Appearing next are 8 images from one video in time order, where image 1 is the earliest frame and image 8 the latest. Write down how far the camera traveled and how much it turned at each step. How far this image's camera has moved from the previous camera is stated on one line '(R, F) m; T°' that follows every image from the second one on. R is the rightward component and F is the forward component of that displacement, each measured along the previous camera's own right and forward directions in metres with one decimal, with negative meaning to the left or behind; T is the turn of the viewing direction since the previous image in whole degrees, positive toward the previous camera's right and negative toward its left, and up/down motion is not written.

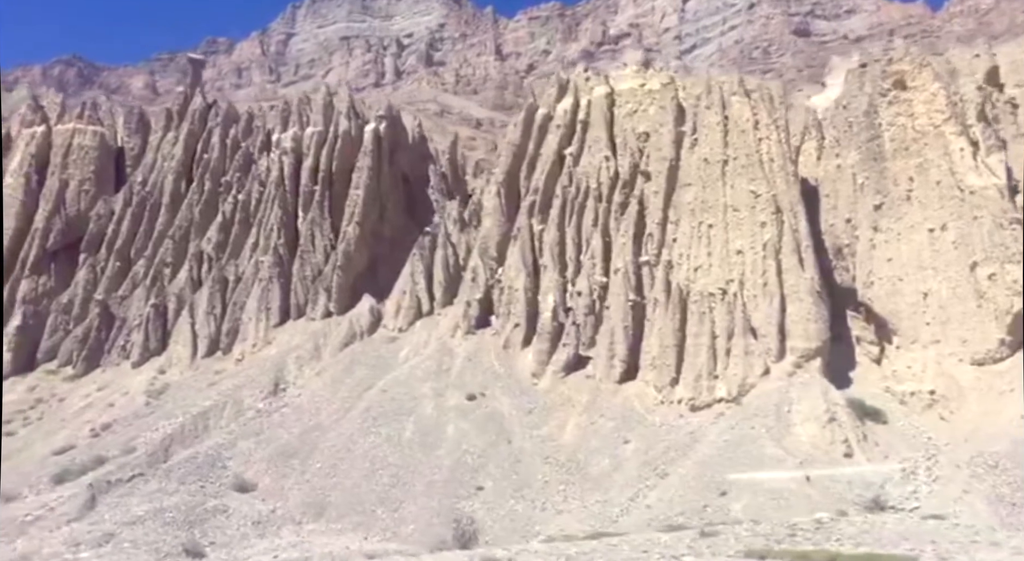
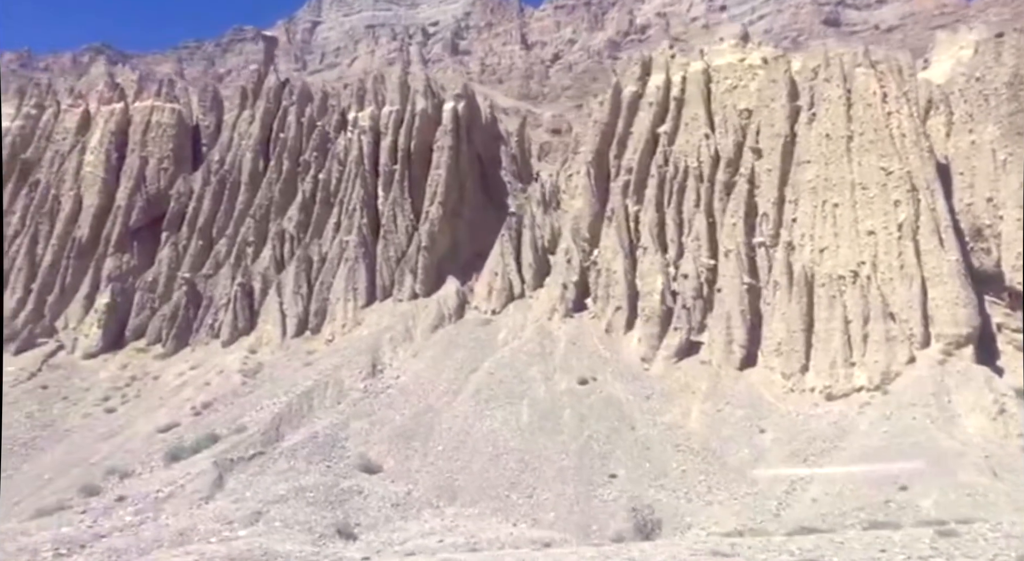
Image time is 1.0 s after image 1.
(-1.7, +0.6) m; -3°
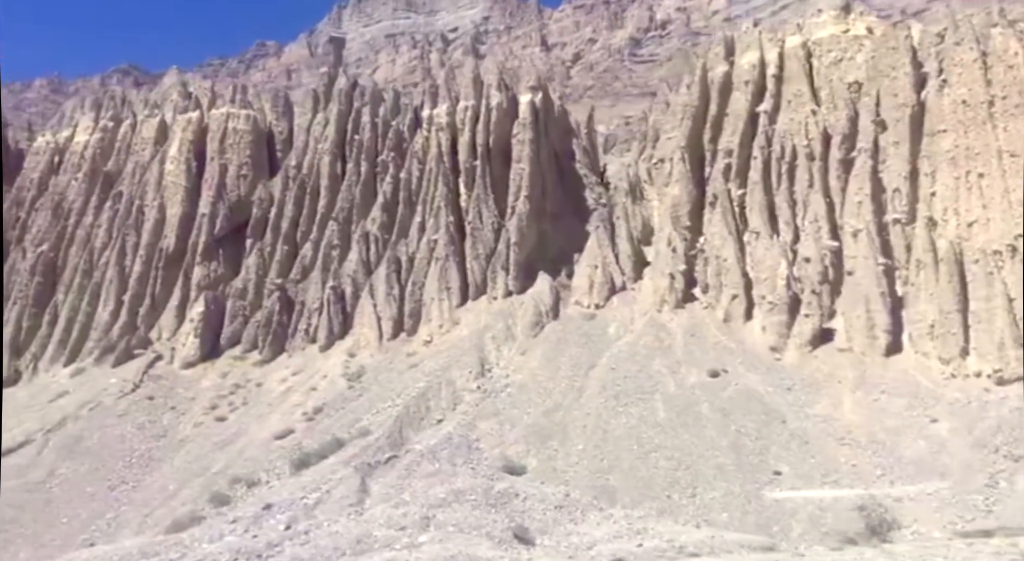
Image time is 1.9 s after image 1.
(-1.7, +0.8) m; -3°
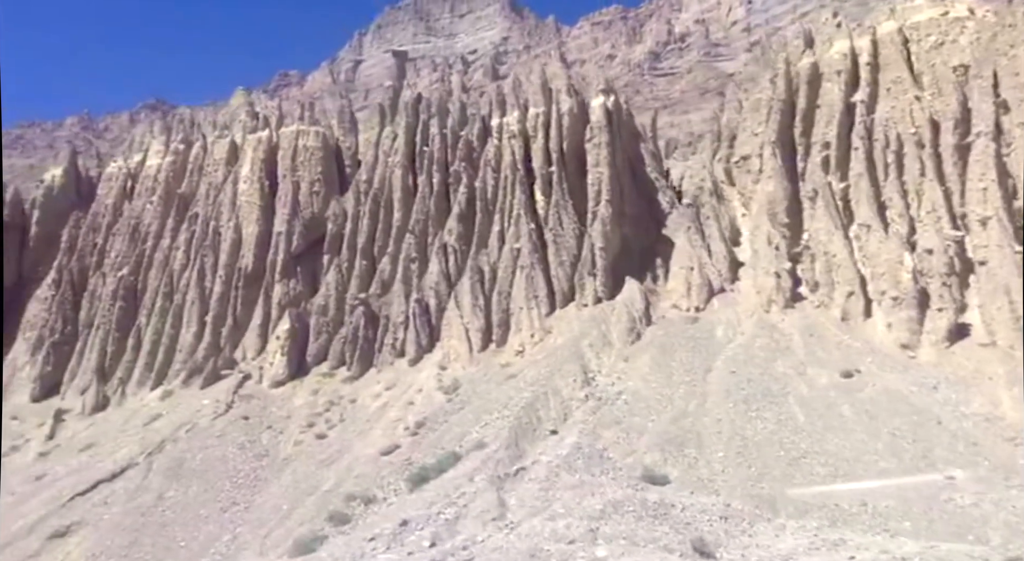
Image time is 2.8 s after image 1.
(-1.5, +0.6) m; -3°
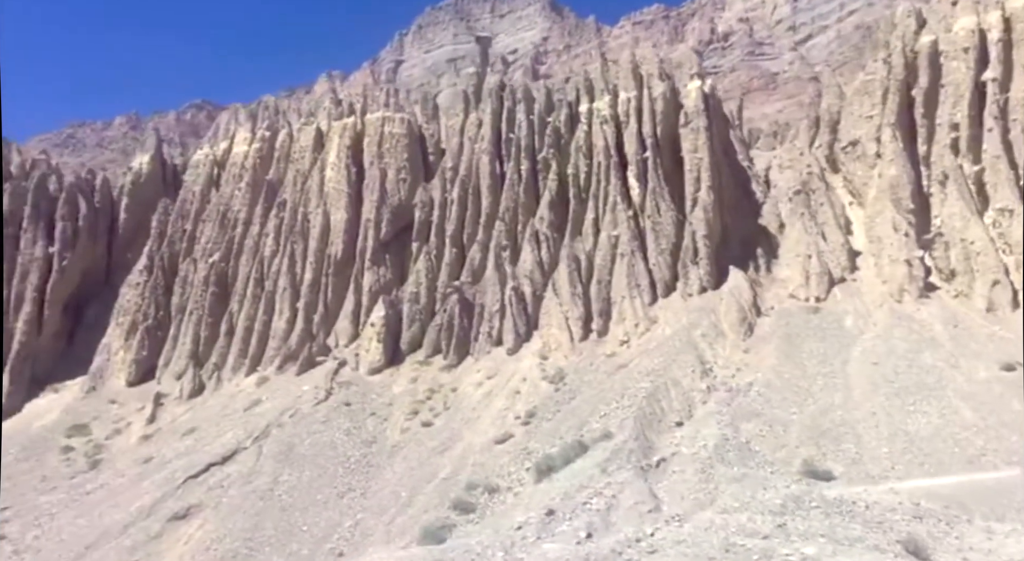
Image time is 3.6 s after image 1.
(-1.5, +0.7) m; -3°
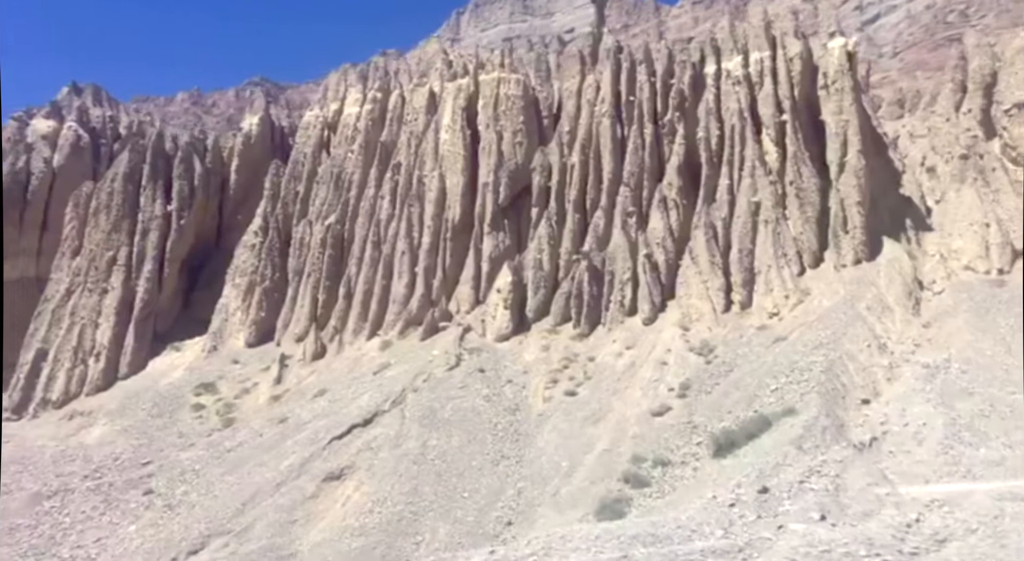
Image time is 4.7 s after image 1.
(-1.9, +1.0) m; -5°
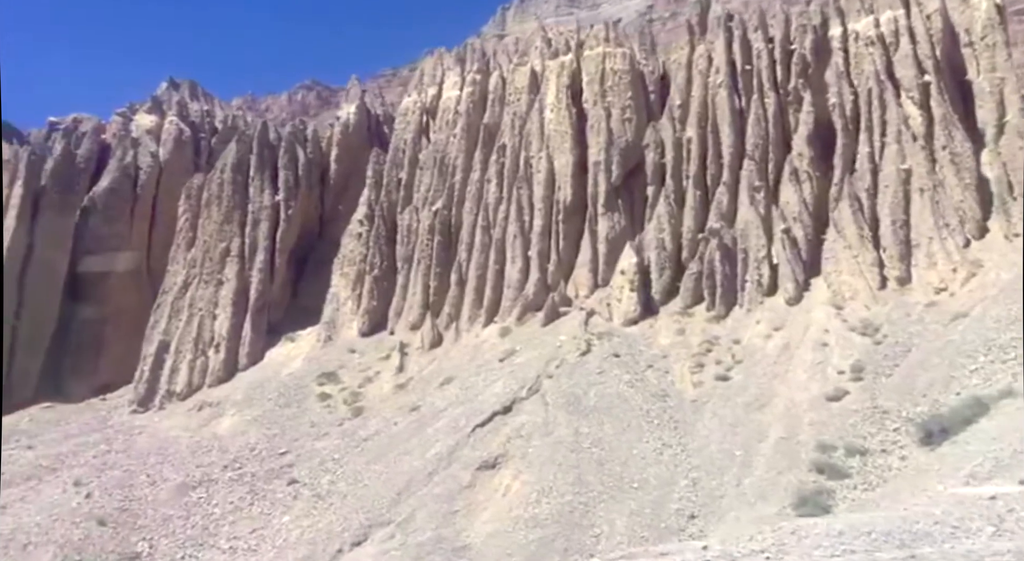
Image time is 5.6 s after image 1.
(-1.7, +1.0) m; -5°
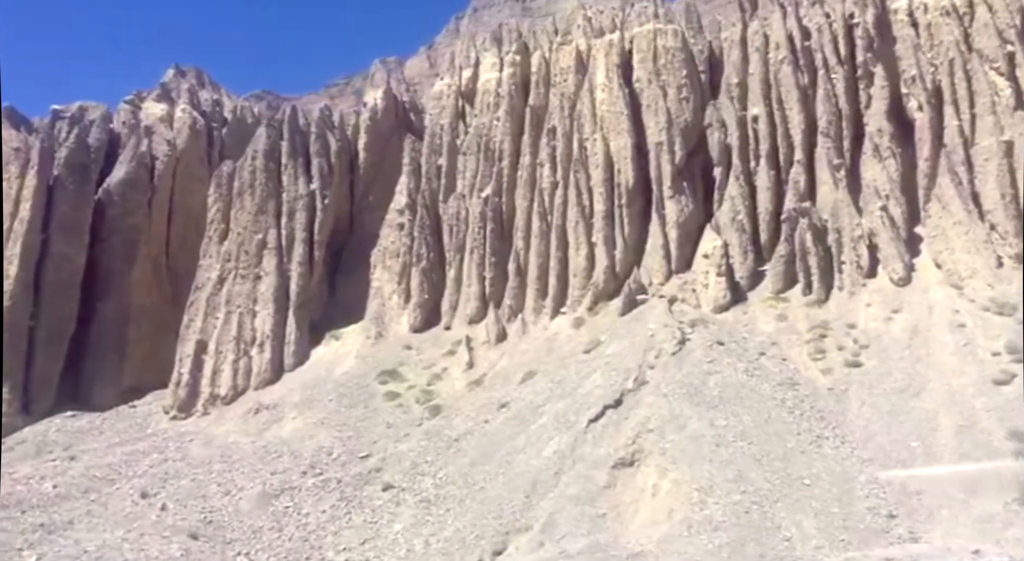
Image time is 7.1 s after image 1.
(-2.8, +1.5) m; +2°
